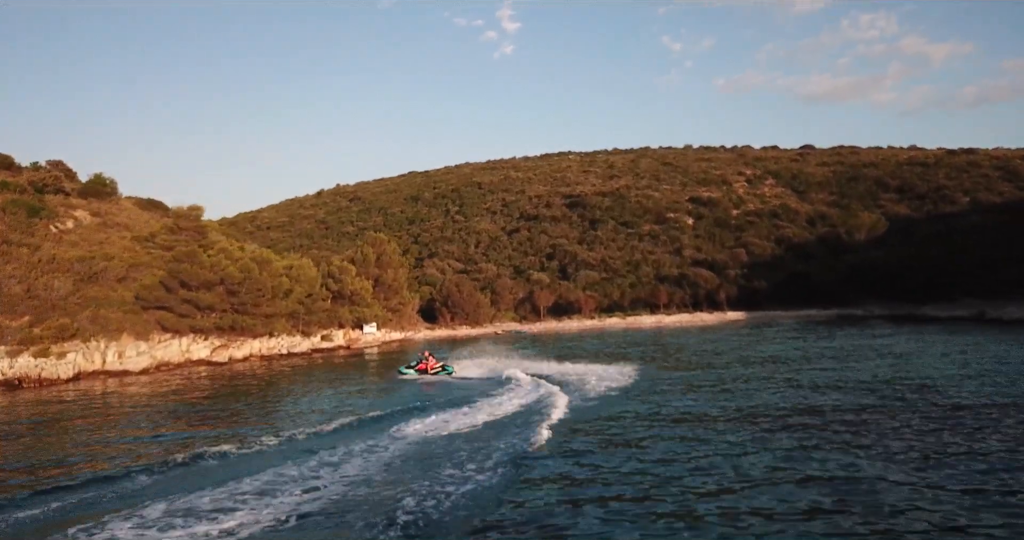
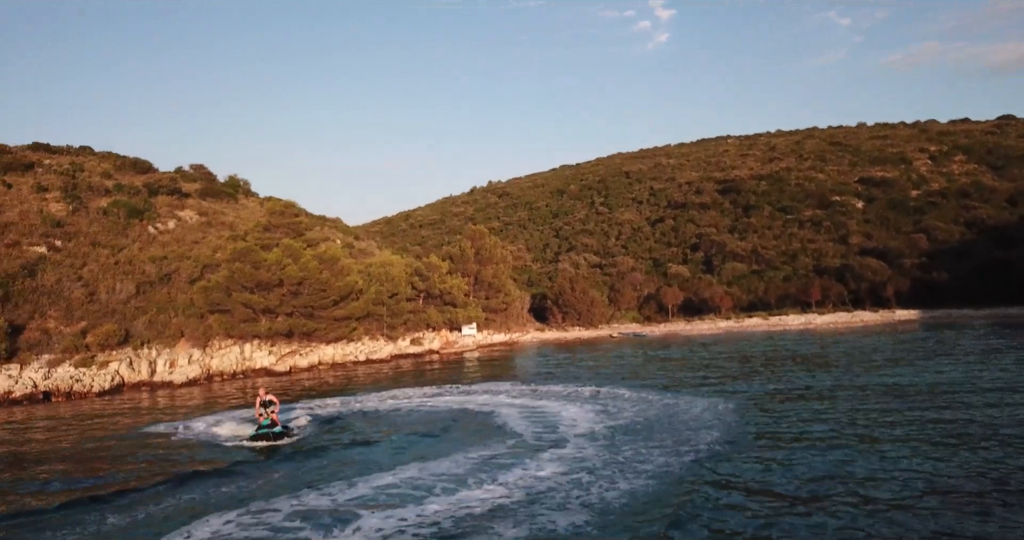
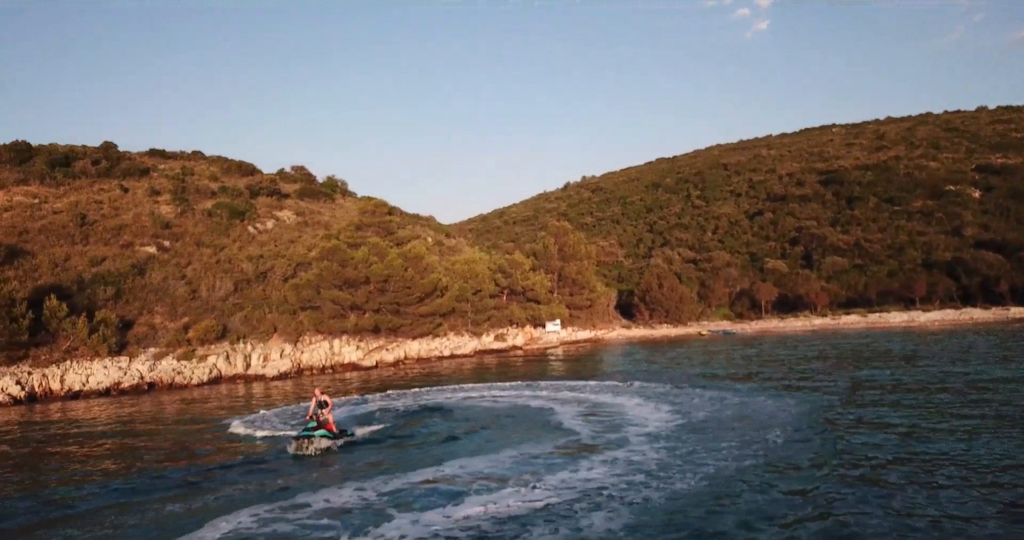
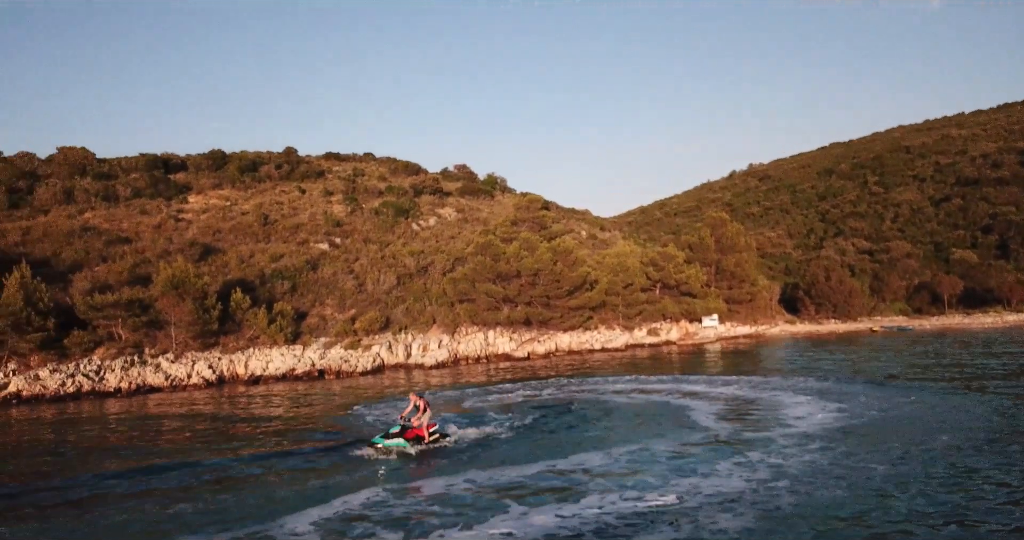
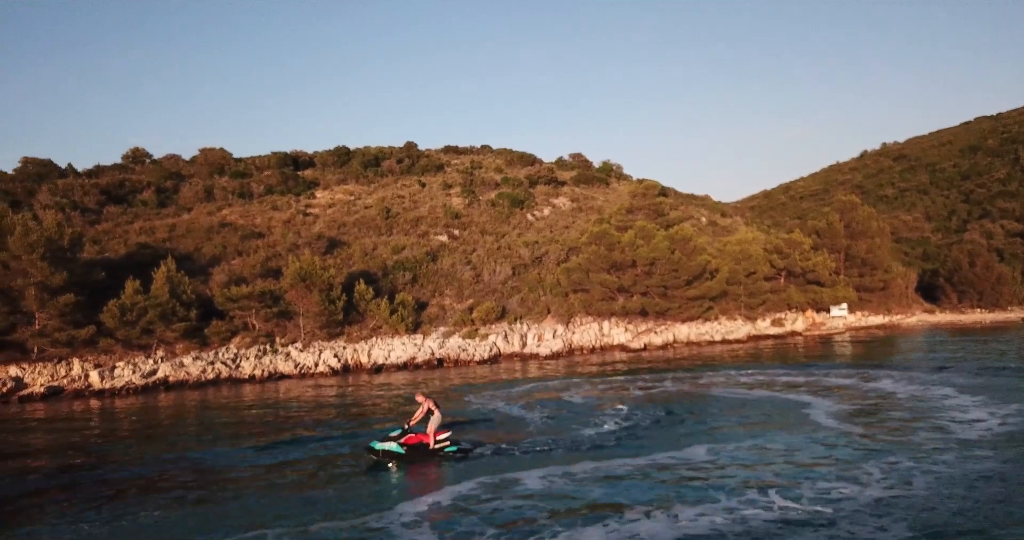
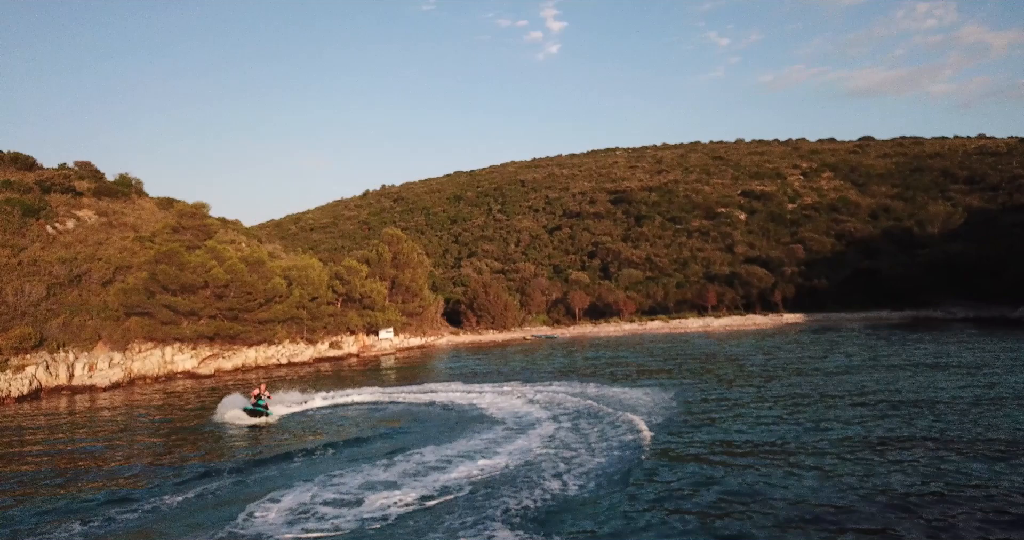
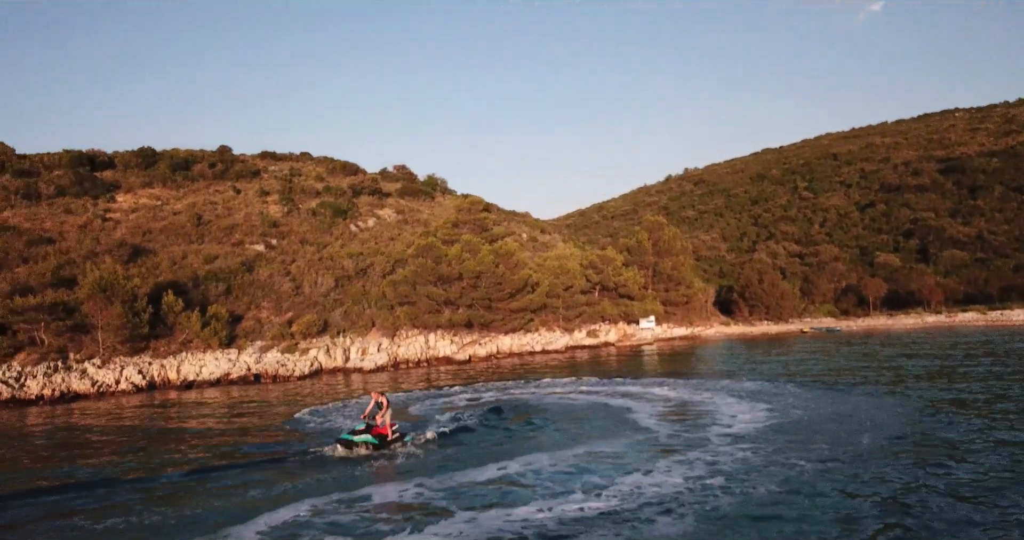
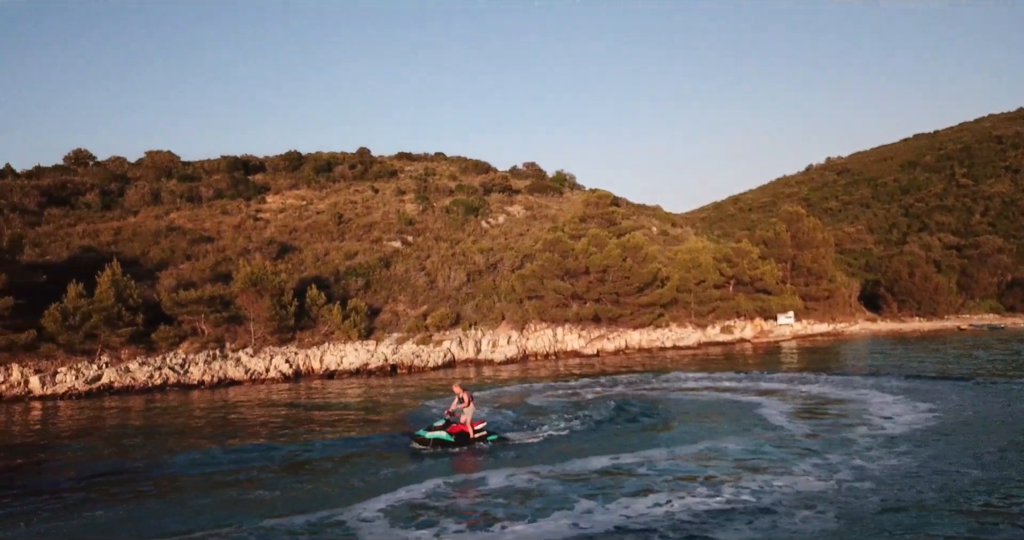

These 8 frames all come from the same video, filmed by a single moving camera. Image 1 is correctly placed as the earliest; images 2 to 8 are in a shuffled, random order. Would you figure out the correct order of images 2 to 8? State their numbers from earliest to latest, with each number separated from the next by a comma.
6, 2, 3, 7, 4, 8, 5
